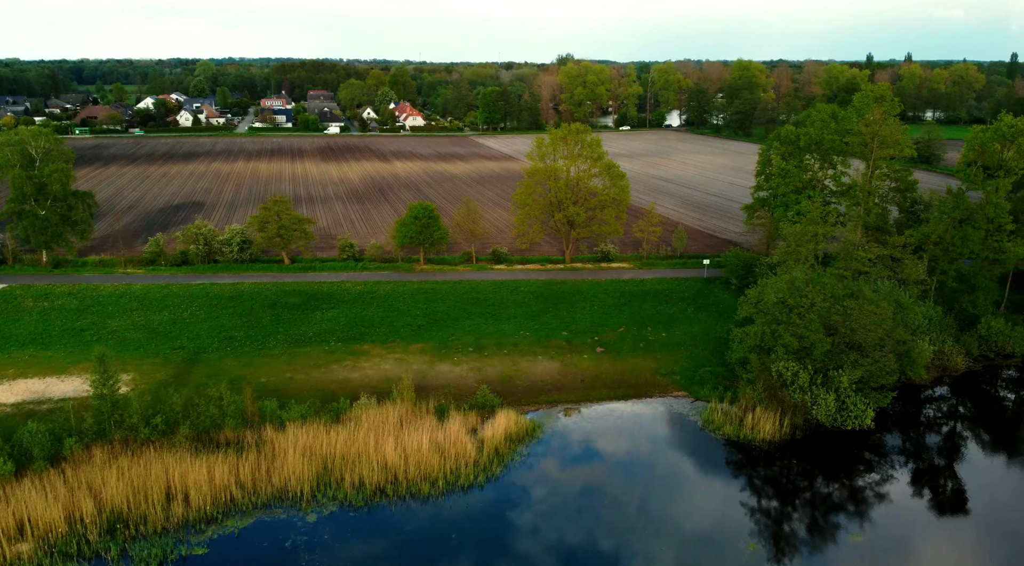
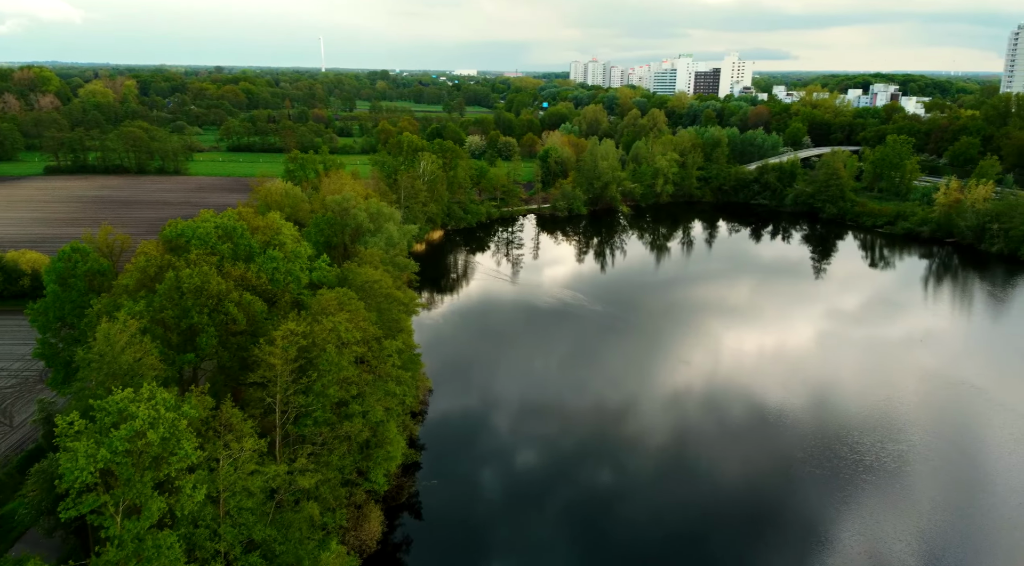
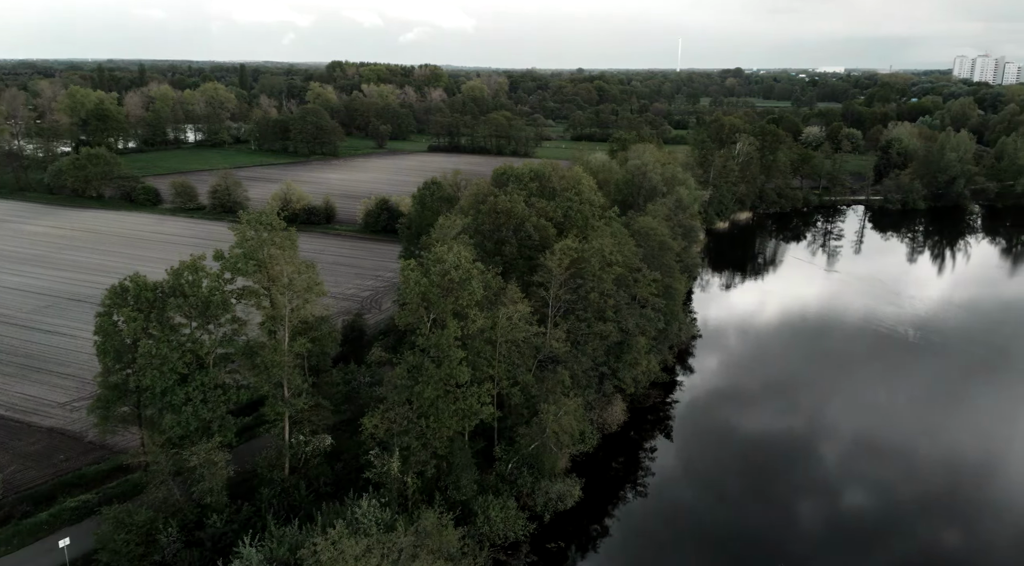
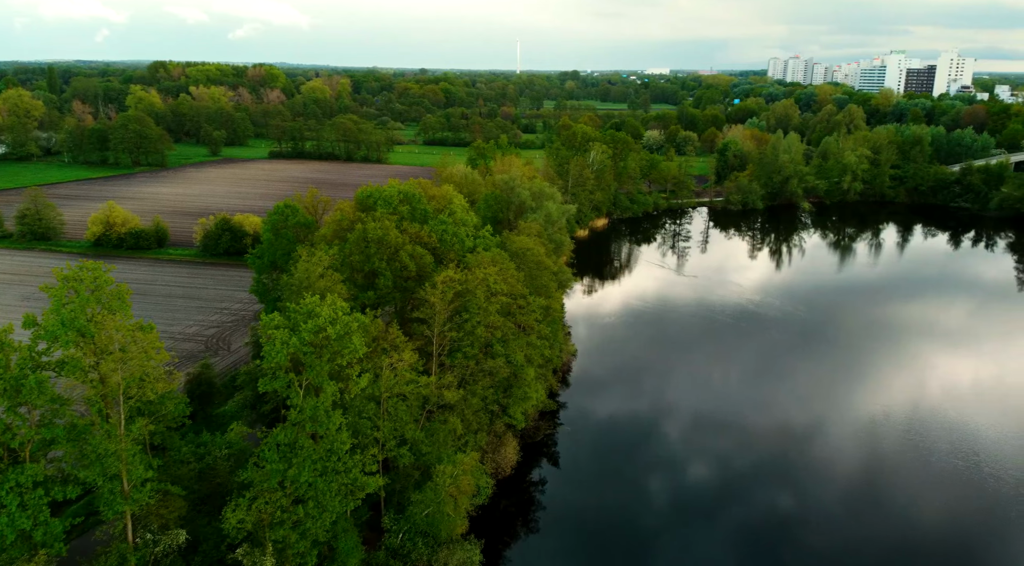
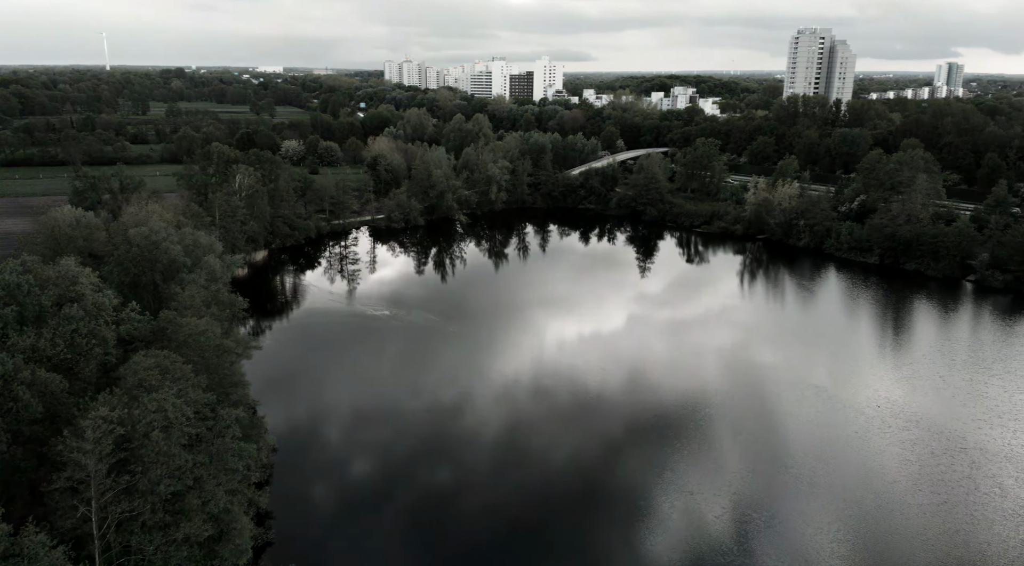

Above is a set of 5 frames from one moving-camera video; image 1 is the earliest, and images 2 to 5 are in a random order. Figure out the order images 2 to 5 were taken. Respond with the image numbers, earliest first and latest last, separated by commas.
3, 4, 2, 5
